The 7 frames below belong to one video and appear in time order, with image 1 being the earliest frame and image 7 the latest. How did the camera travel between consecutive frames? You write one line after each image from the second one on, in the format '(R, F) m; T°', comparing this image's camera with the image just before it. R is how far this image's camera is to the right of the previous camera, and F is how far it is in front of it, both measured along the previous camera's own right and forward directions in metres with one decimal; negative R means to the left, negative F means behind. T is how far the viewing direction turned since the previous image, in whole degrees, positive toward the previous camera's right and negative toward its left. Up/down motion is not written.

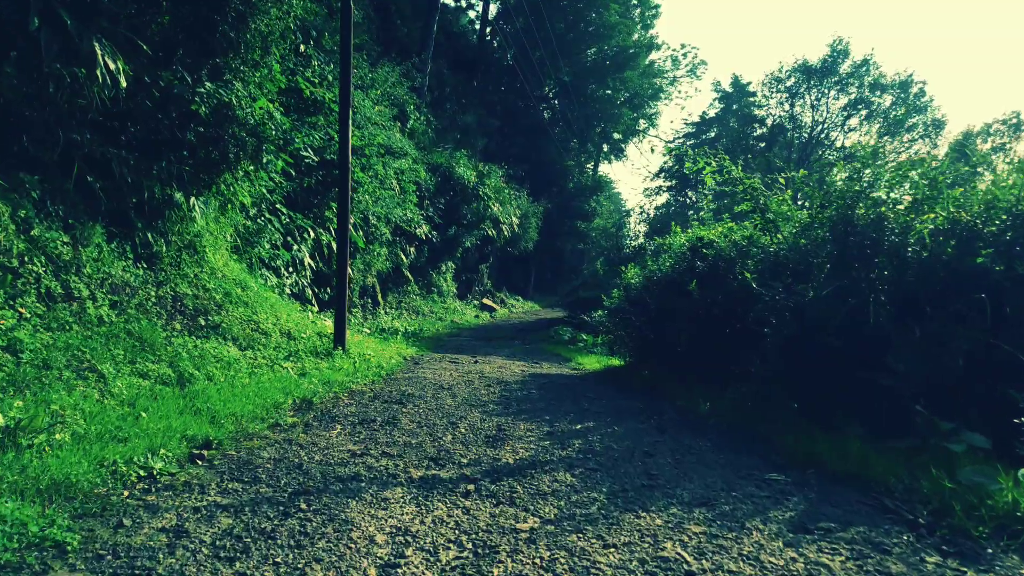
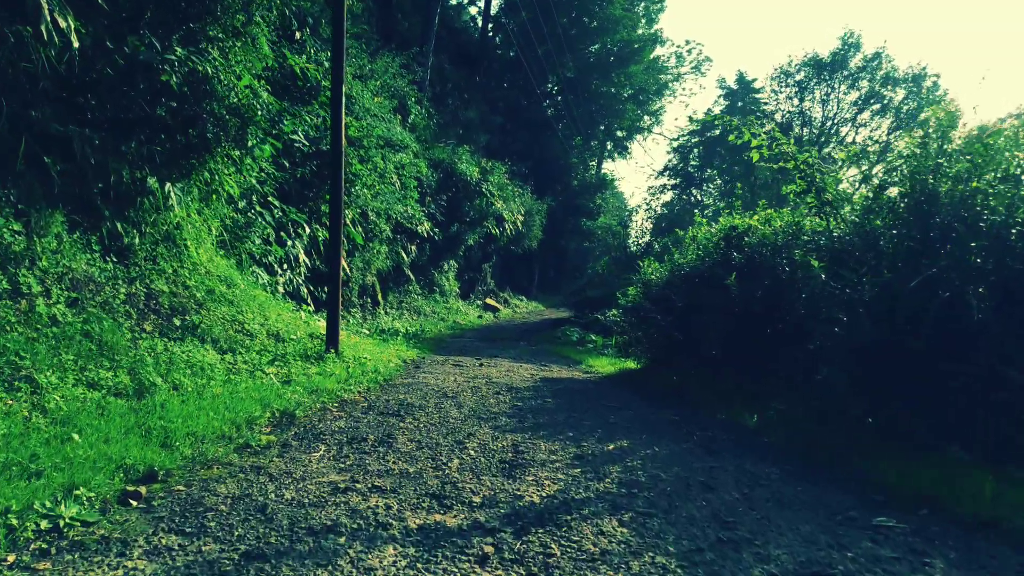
(-0.1, +1.0) m; 0°
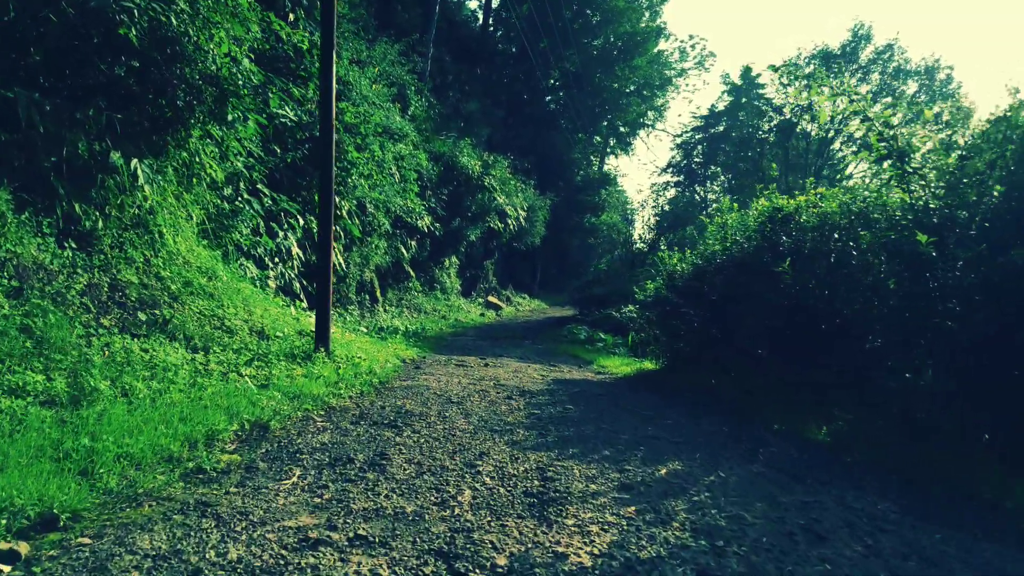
(-0.1, +1.1) m; 0°
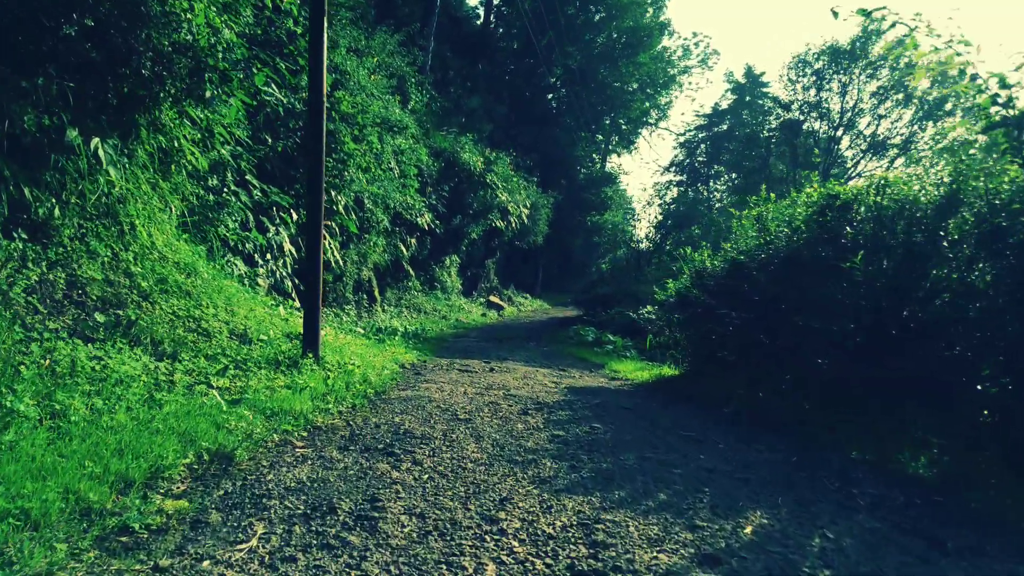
(-0.1, +1.0) m; 0°
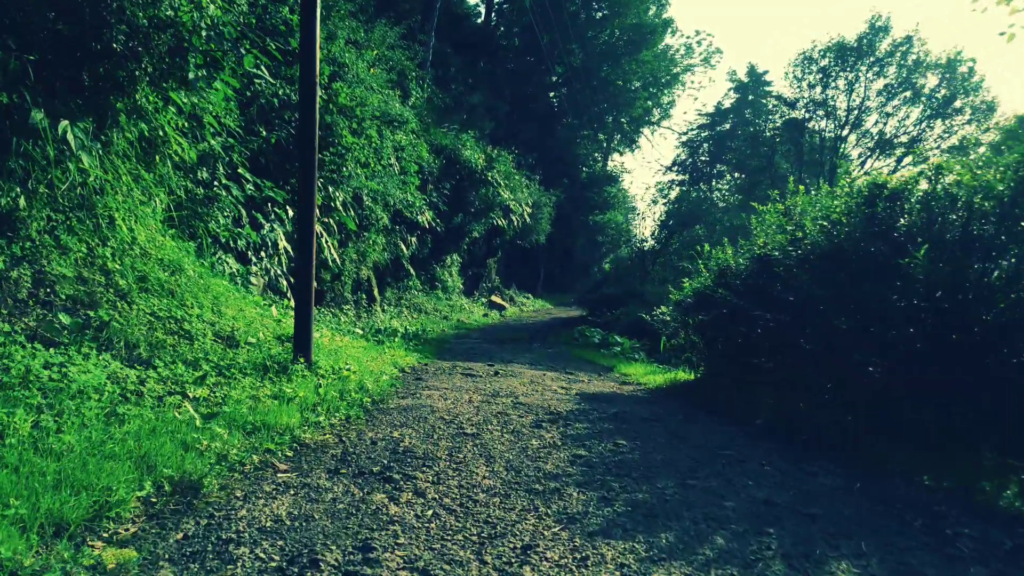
(-0.1, +0.6) m; 0°
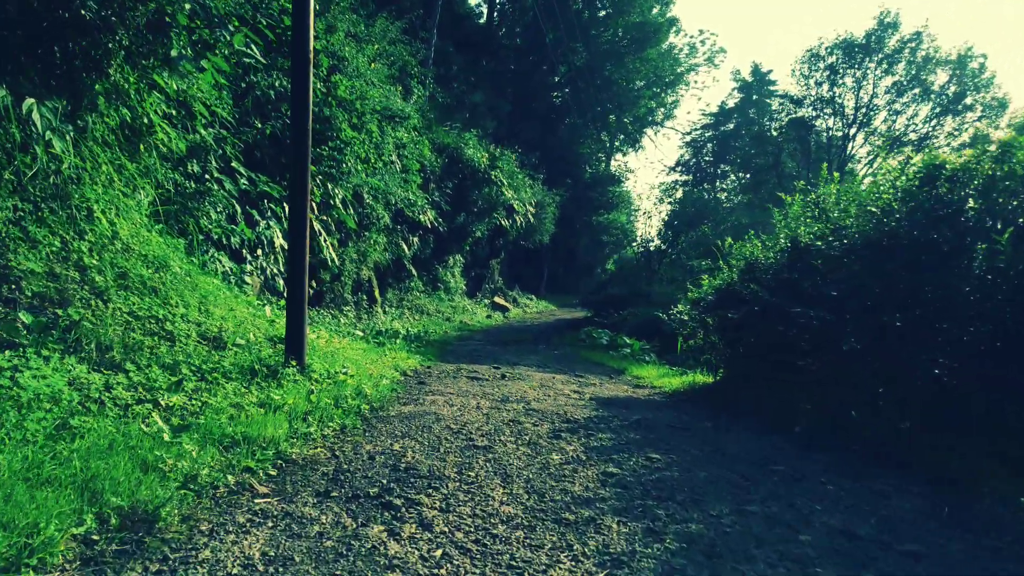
(-0.1, +0.6) m; 0°
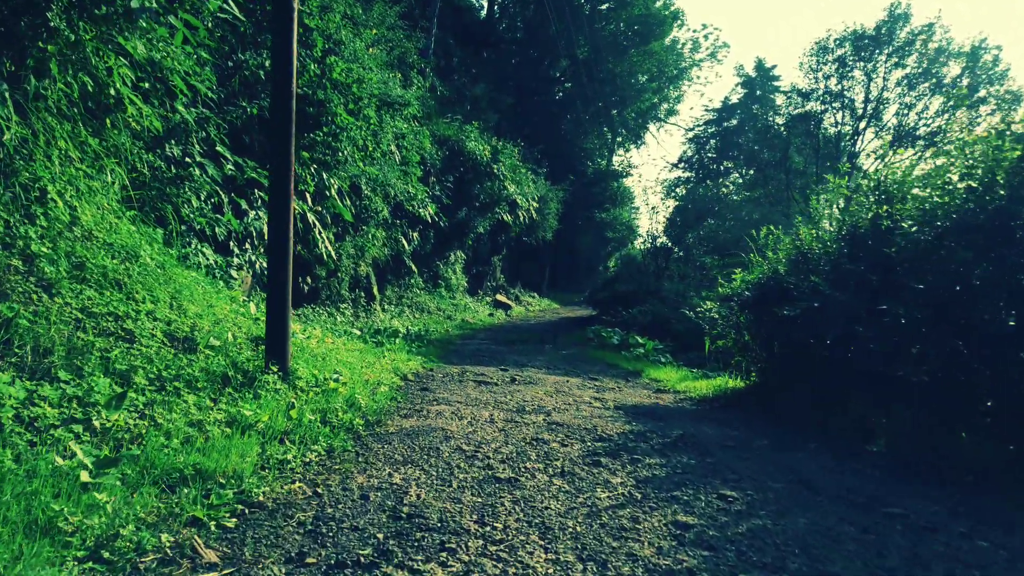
(-0.2, +1.0) m; 0°
